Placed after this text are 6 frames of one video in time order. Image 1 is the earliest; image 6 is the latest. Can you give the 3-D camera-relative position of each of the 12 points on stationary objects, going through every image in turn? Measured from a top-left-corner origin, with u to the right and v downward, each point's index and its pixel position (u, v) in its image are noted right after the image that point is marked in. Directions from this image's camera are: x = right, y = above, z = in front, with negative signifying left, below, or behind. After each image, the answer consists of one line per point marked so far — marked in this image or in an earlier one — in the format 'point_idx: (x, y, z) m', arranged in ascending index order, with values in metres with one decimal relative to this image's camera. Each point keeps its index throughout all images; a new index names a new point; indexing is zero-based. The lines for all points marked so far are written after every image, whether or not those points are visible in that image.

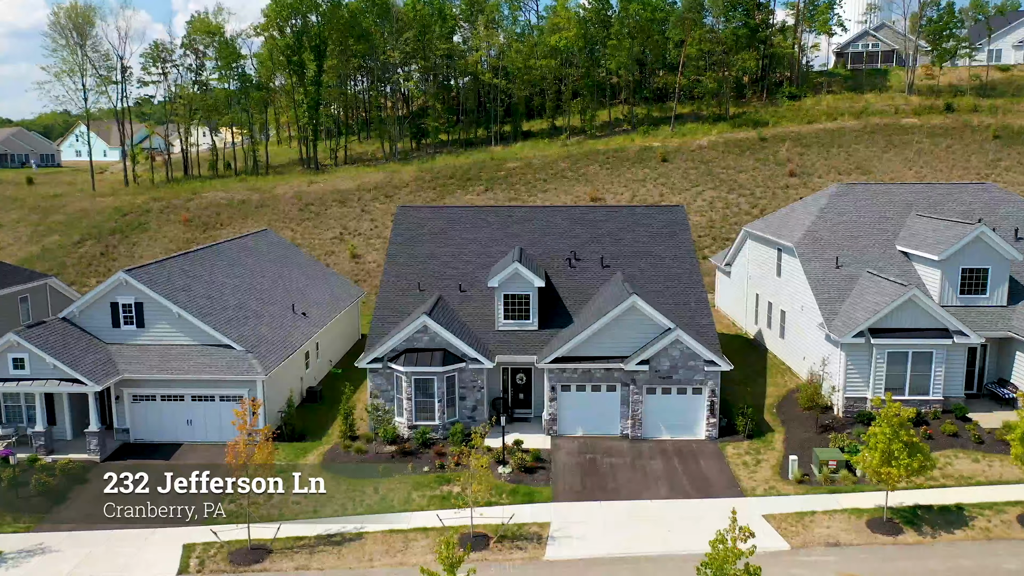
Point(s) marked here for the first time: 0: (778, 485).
0: (+6.4, -4.8, +20.0) m
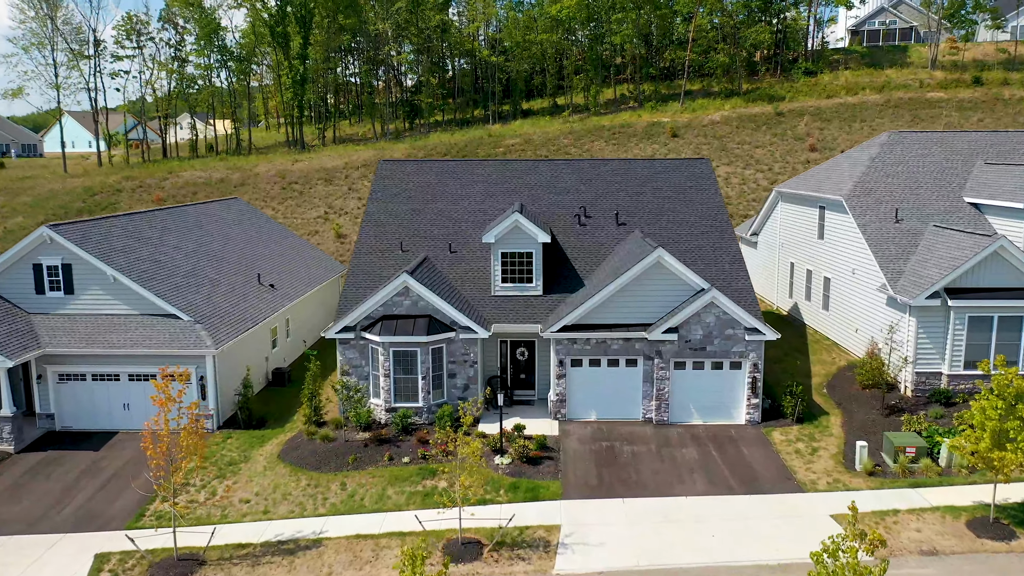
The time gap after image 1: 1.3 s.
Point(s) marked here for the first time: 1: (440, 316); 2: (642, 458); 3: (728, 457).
0: (+6.4, -3.7, +16.0) m
1: (-1.7, -0.7, +19.1) m
2: (+2.7, -3.5, +17.3) m
3: (+4.5, -3.5, +17.2) m
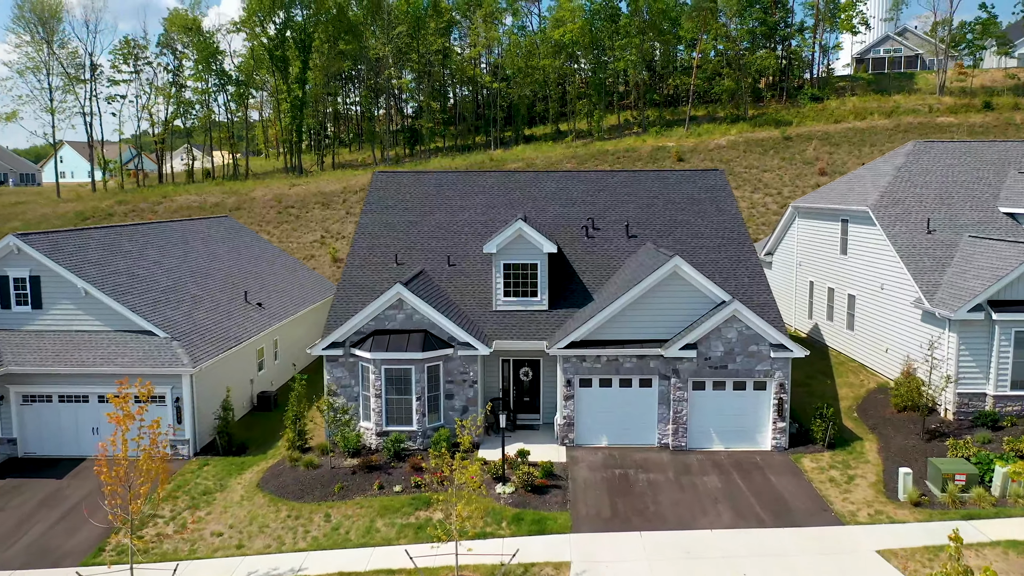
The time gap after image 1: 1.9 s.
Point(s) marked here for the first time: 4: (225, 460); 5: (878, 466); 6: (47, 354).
0: (+6.5, -3.8, +14.3) m
1: (-1.6, -0.9, +17.5) m
2: (+2.8, -3.7, +15.6) m
3: (+4.6, -3.7, +15.5) m
4: (-6.5, -3.8, +18.5) m
5: (+7.1, -3.5, +16.0) m
6: (-10.5, -1.5, +18.7) m
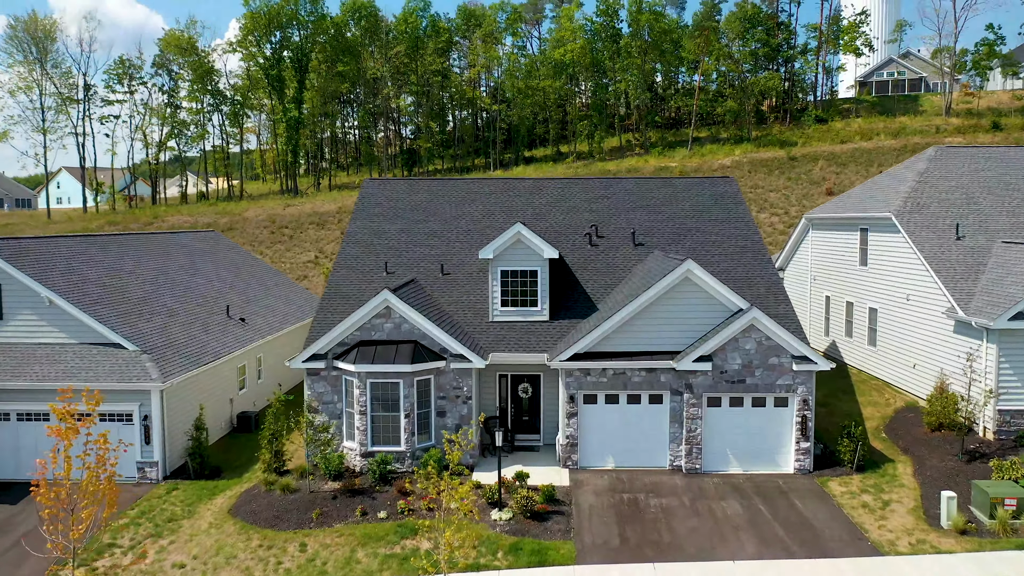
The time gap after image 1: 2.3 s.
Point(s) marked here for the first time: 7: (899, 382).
0: (+6.4, -3.9, +12.8) m
1: (-1.6, -1.1, +16.1) m
2: (+2.7, -3.8, +14.0) m
3: (+4.5, -3.8, +14.0) m
4: (-6.5, -4.0, +17.0) m
5: (+7.1, -3.6, +14.5) m
6: (-10.6, -1.7, +17.2) m
7: (+9.3, -2.2, +19.7) m
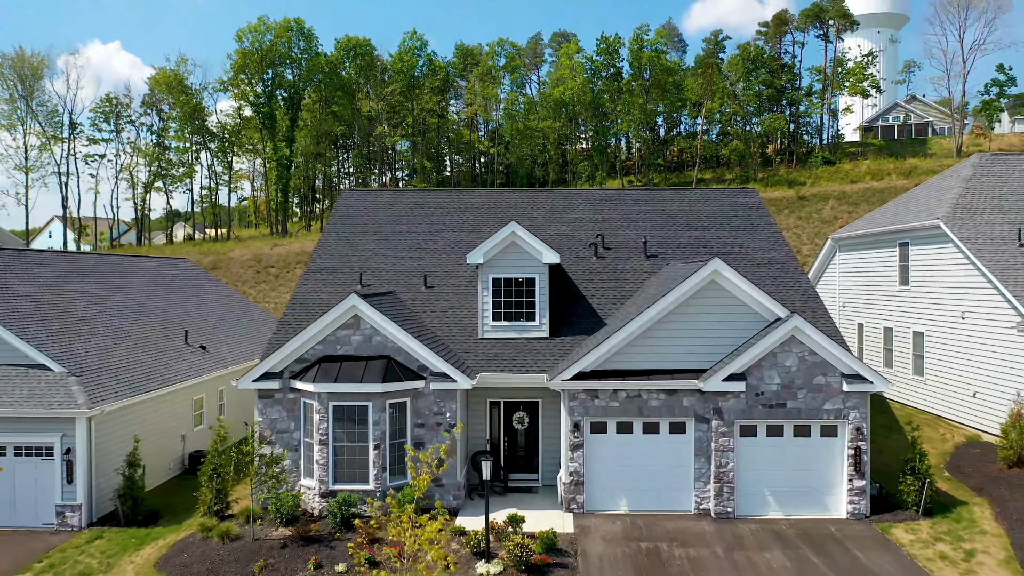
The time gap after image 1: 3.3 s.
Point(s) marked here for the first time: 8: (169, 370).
0: (+6.3, -3.7, +9.9) m
1: (-1.8, -1.2, +13.4) m
2: (+2.6, -3.8, +11.2) m
3: (+4.4, -3.7, +11.2) m
4: (-6.6, -4.2, +14.1) m
5: (+6.9, -3.5, +11.7) m
6: (-10.7, -1.8, +14.5) m
7: (+9.1, -2.6, +17.0) m
8: (-7.5, -1.8, +18.0) m
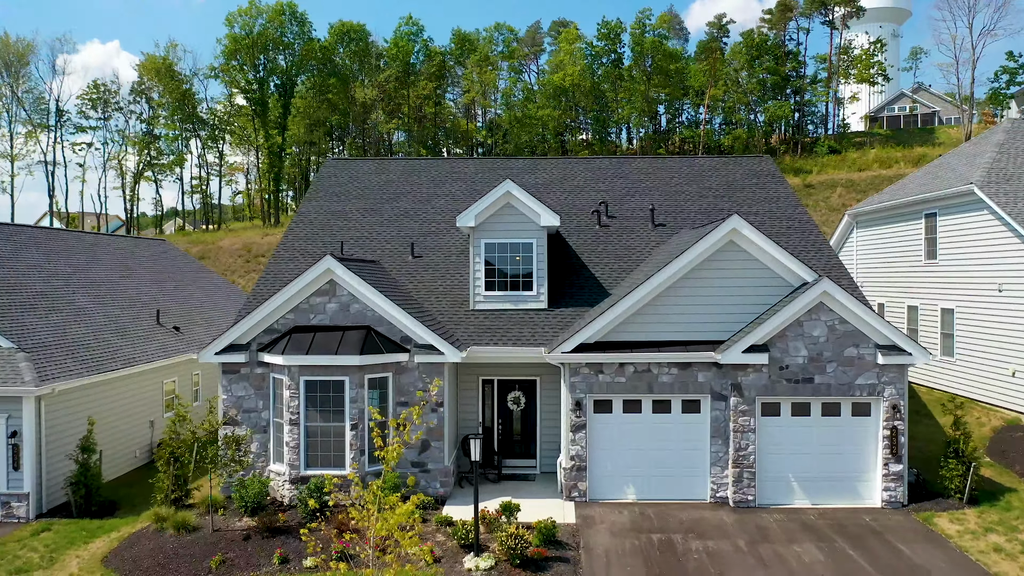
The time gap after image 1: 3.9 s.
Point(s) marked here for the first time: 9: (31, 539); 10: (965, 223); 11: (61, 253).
0: (+6.2, -3.2, +8.5) m
1: (-1.8, -0.6, +12.0) m
2: (+2.5, -3.2, +9.8) m
3: (+4.3, -3.2, +9.8) m
4: (-6.7, -3.6, +12.7) m
5: (+6.9, -3.0, +10.3) m
6: (-10.8, -1.3, +13.1) m
7: (+9.0, -2.0, +15.6) m
8: (-7.6, -1.2, +16.5) m
9: (-7.0, -3.6, +12.0) m
10: (+9.0, +1.3, +16.3) m
11: (-10.5, +0.8, +19.1) m
